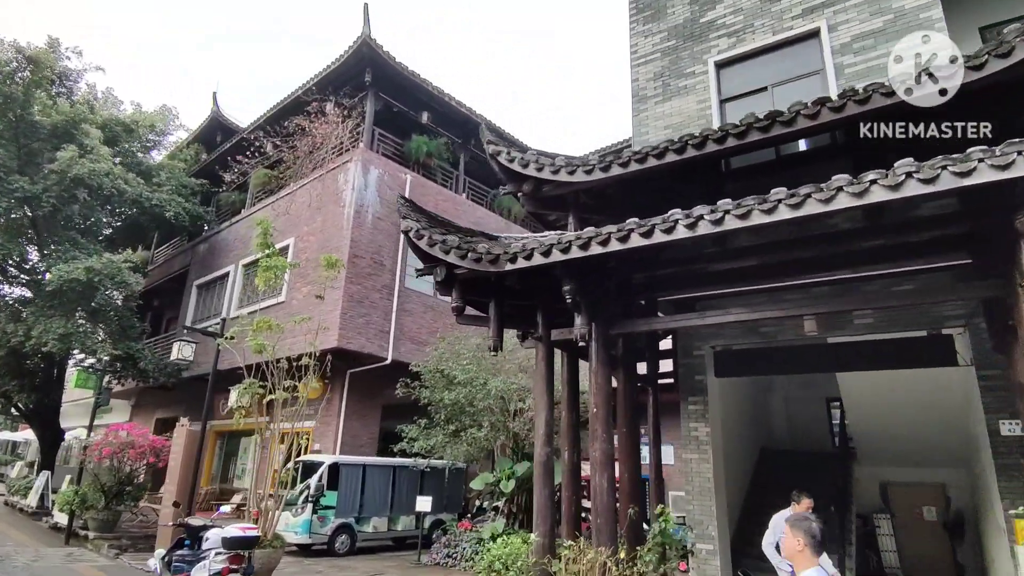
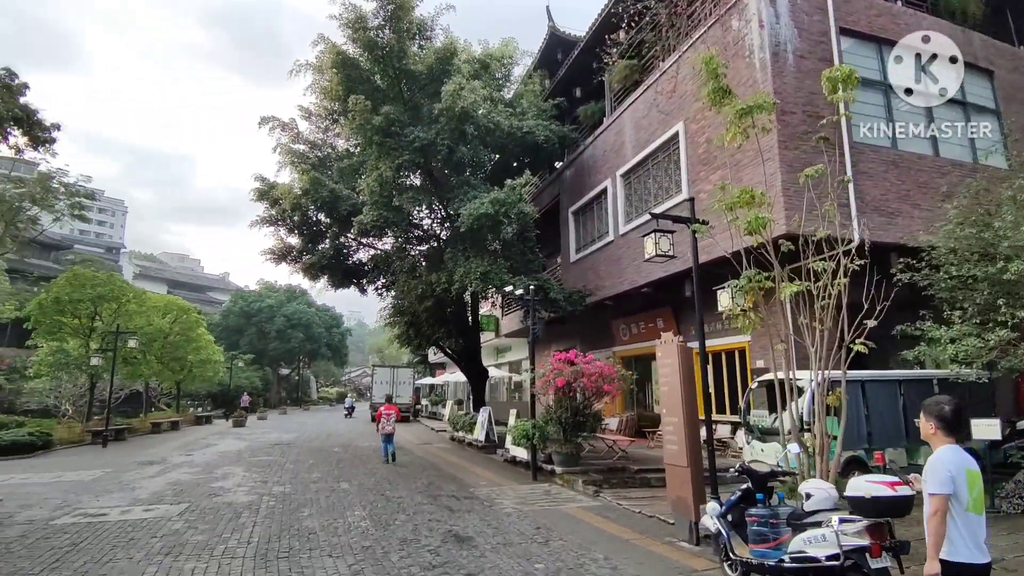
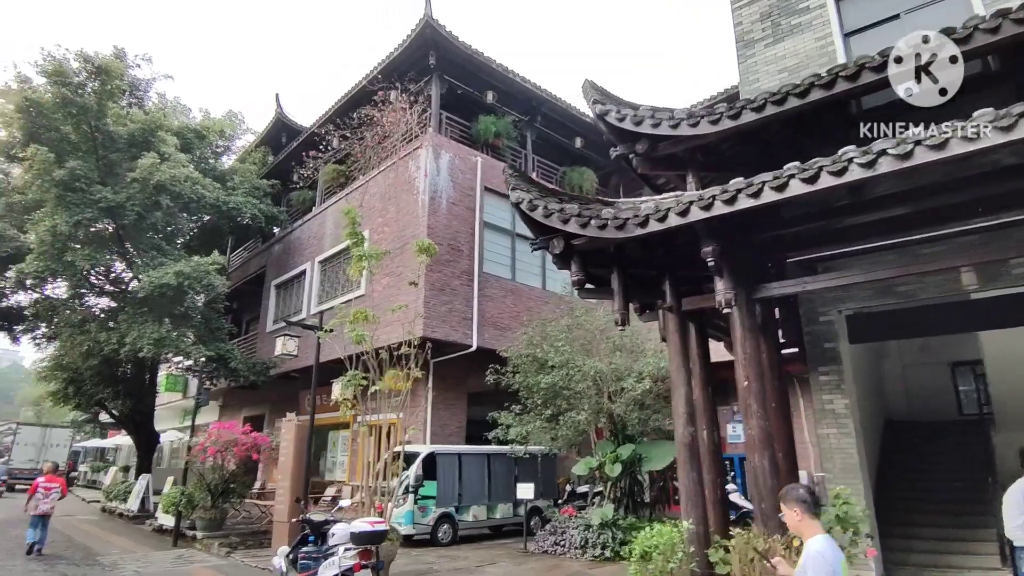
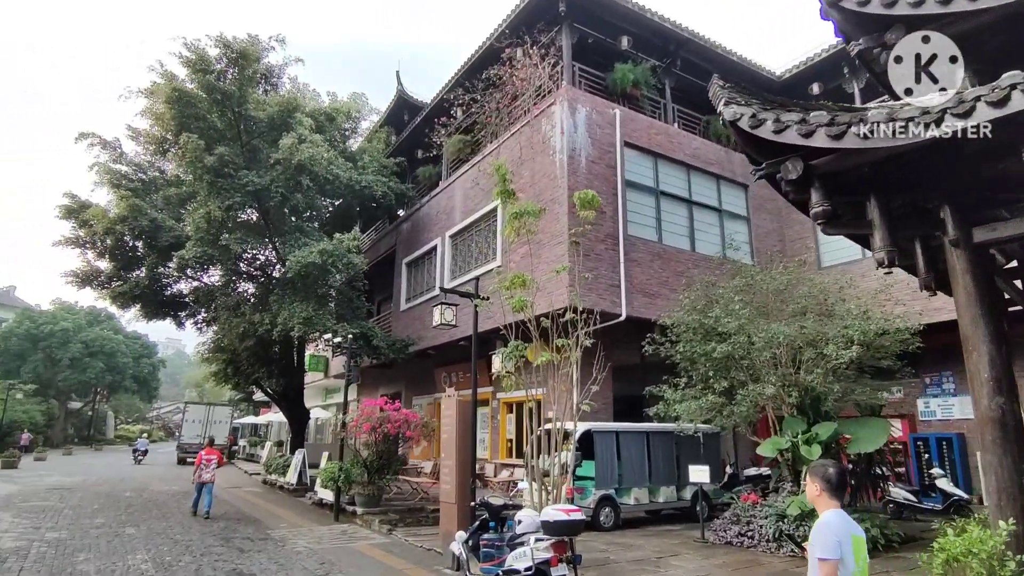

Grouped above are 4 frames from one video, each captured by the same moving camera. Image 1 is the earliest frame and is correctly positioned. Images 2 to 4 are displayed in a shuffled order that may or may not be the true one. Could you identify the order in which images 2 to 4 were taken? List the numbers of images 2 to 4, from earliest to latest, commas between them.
3, 4, 2
